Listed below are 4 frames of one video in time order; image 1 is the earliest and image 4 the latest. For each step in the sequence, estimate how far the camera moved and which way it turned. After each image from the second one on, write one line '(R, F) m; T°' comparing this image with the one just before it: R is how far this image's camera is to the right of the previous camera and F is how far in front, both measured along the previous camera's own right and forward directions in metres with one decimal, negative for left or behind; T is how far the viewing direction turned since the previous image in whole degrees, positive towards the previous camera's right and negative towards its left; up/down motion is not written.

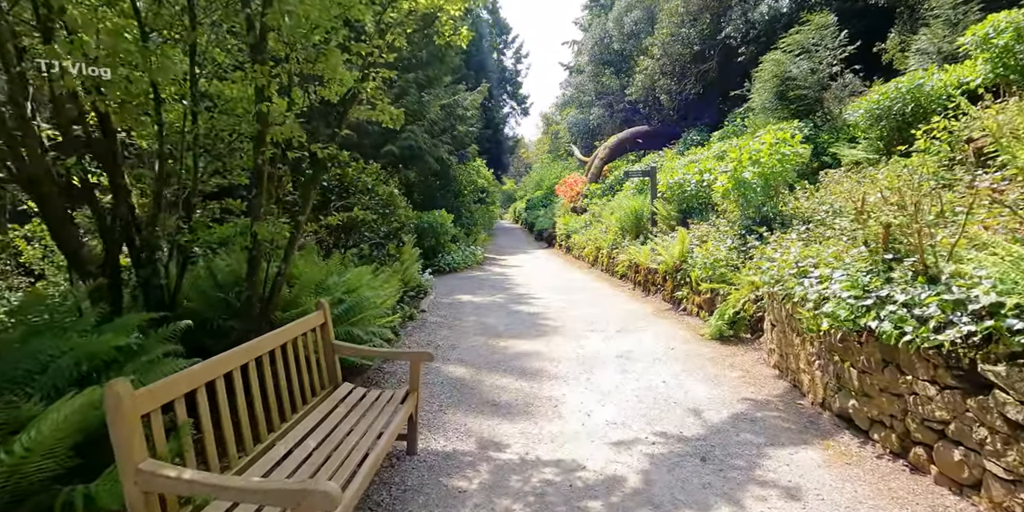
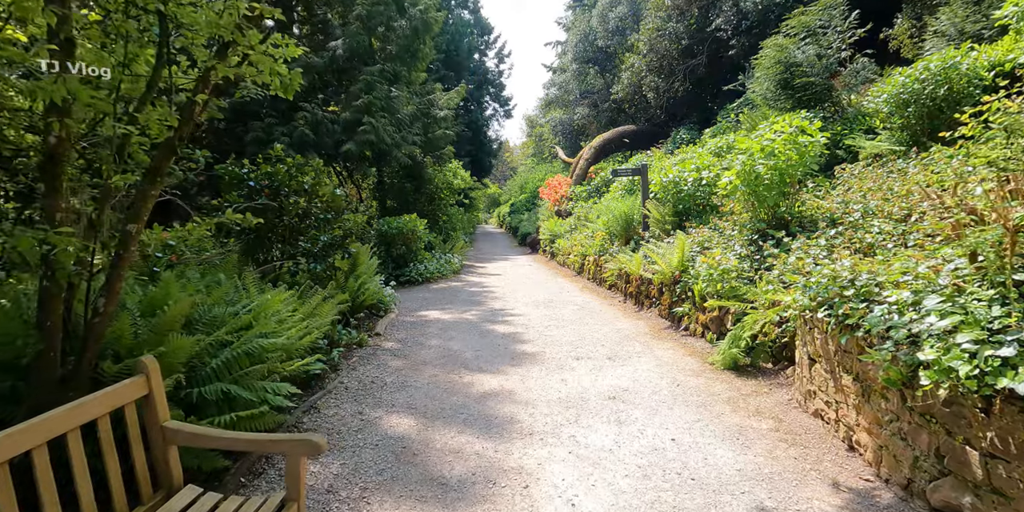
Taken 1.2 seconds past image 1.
(+0.2, +1.1) m; +1°
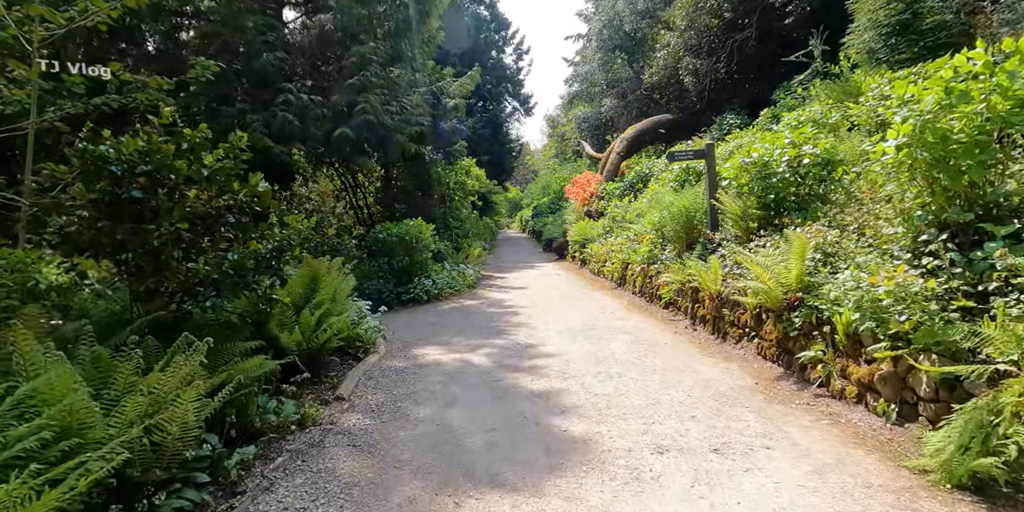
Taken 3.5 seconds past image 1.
(0.0, +2.1) m; -2°
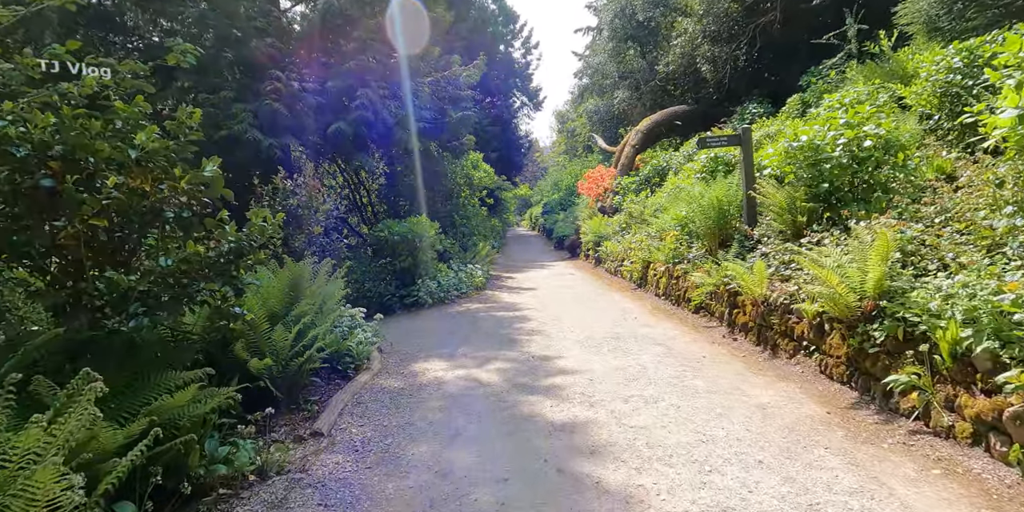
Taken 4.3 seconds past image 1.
(0.0, +0.7) m; -1°
